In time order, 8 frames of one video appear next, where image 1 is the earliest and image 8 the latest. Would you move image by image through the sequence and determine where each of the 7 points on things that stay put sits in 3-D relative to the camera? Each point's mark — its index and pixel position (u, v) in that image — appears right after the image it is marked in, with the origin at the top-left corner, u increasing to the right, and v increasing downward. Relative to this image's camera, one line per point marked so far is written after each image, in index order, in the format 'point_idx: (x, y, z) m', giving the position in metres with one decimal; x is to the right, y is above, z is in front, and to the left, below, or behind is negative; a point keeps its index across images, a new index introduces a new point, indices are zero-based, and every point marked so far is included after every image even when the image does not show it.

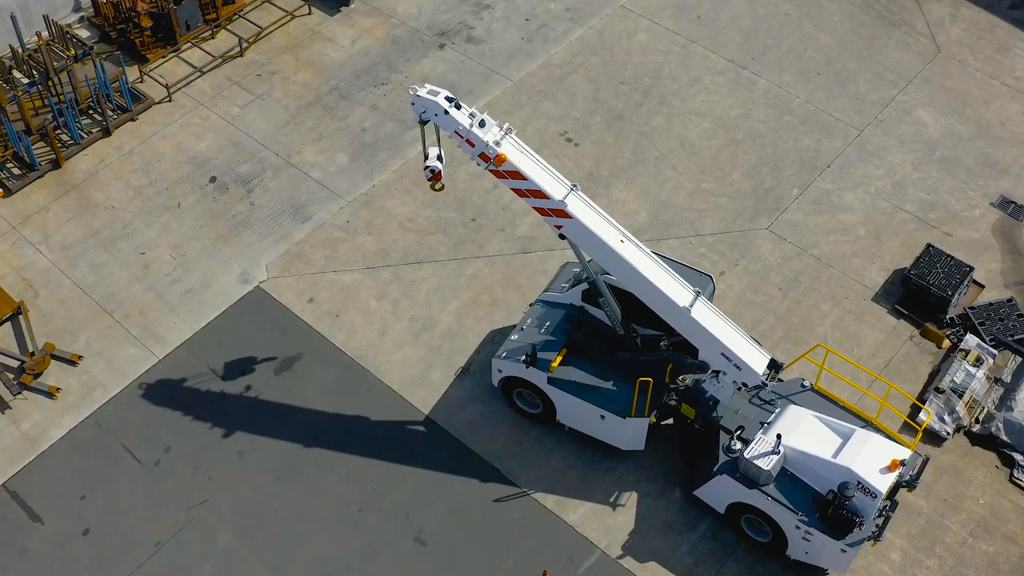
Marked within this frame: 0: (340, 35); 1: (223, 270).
0: (-2.8, +4.2, +14.7) m
1: (-4.0, +0.3, +12.3) m
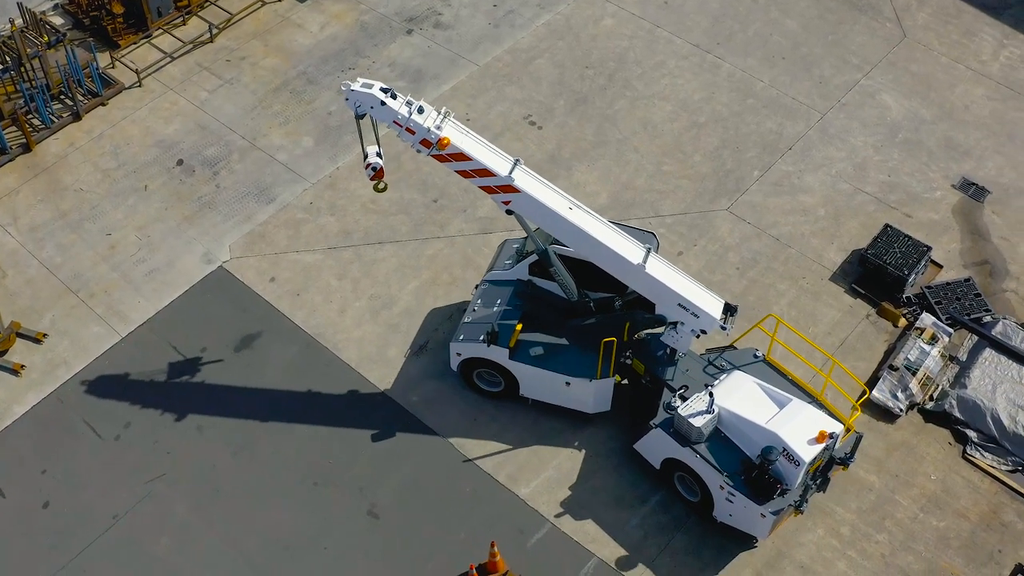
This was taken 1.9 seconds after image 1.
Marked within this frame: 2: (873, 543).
0: (-3.4, +4.5, +14.9) m
1: (-4.6, +0.5, +12.5) m
2: (+4.3, -3.0, +10.5) m
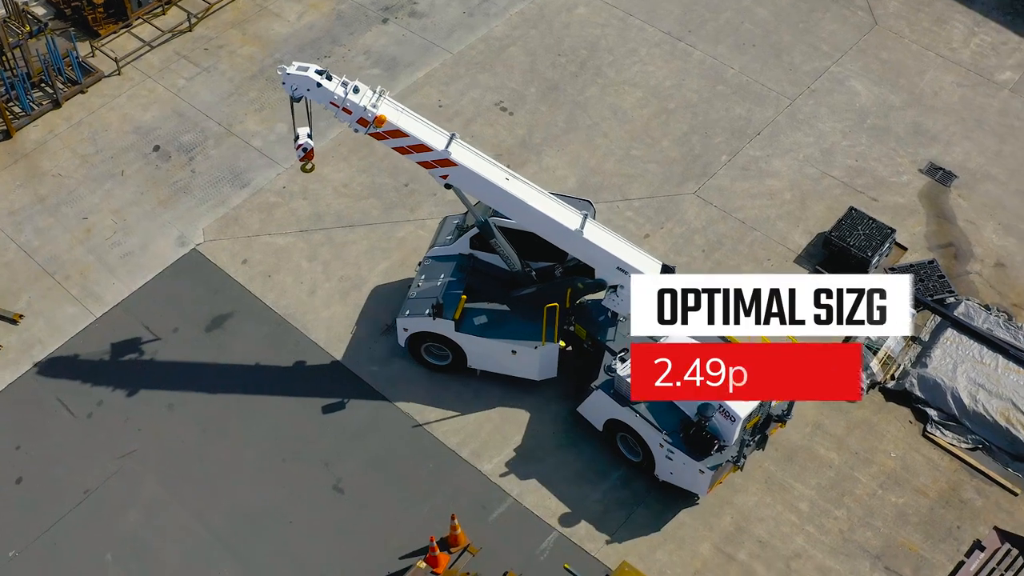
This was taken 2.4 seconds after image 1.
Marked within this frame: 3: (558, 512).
0: (-3.8, +4.7, +15.1) m
1: (-5.0, +0.8, +12.7) m
2: (+3.8, -2.8, +10.6) m
3: (+0.5, -2.6, +10.5) m
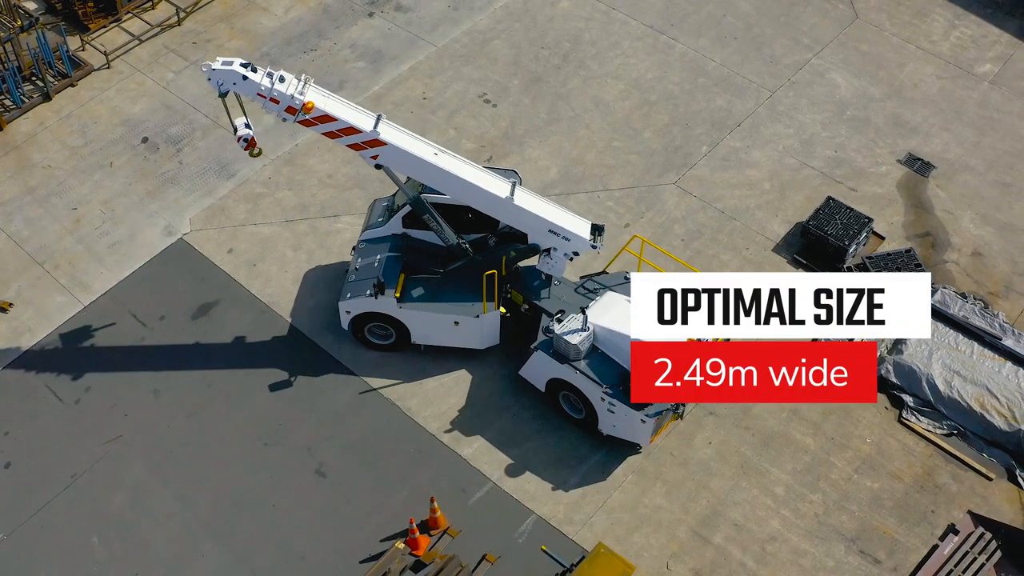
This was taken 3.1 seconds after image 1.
0: (-4.1, +4.9, +15.3) m
1: (-5.3, +0.9, +12.9) m
2: (+3.6, -2.6, +10.8) m
3: (+0.3, -2.5, +10.7) m
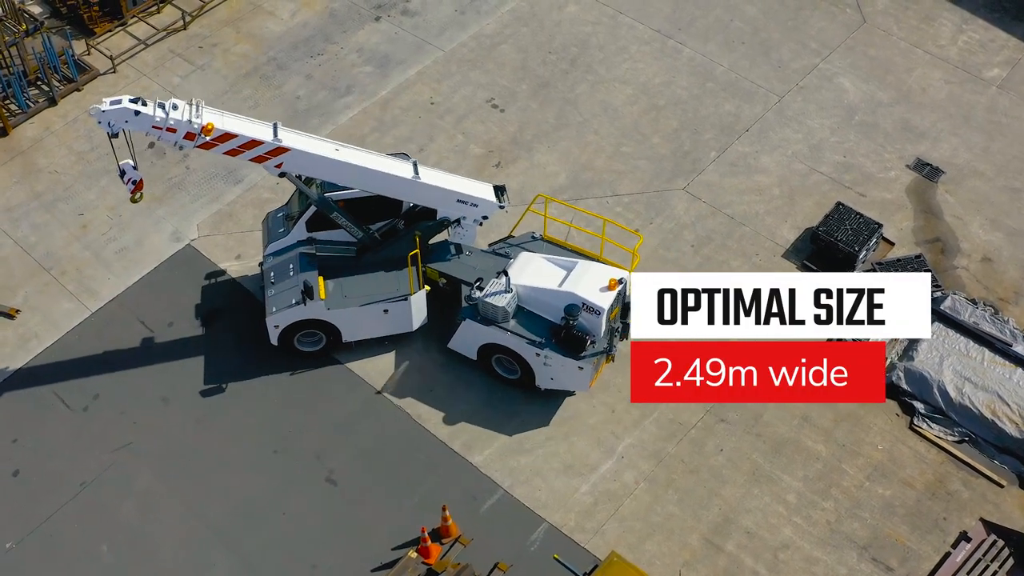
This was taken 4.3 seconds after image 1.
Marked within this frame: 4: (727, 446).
0: (-3.9, +4.8, +15.2) m
1: (-5.1, +0.8, +12.9) m
2: (+3.7, -2.7, +10.8) m
3: (+0.4, -2.6, +10.7) m
4: (+2.7, -2.0, +11.2) m
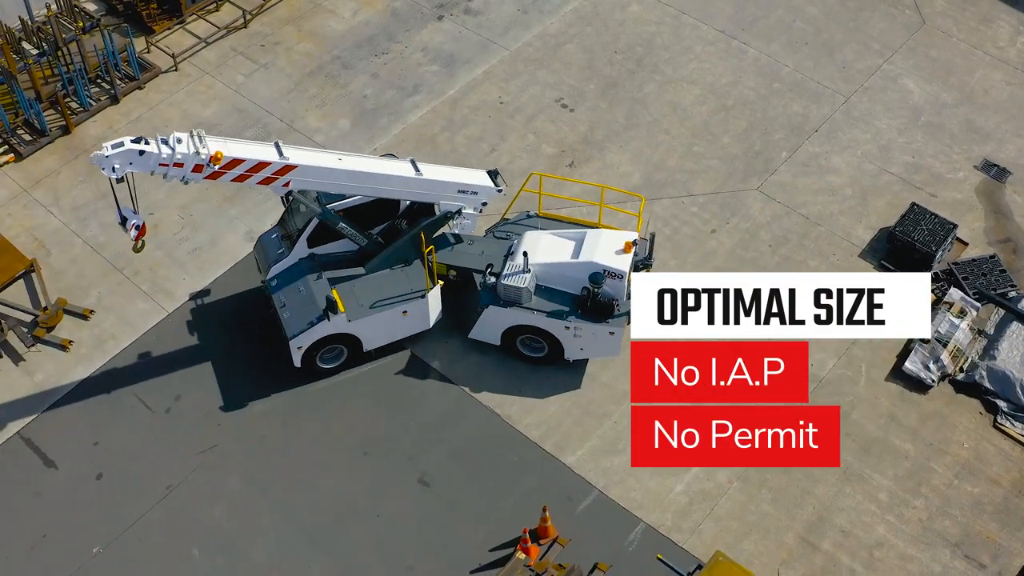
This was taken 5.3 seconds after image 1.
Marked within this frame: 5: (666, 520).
0: (-2.9, +4.8, +15.1) m
1: (-4.0, +0.8, +12.7) m
2: (+4.8, -2.7, +10.8) m
3: (+1.6, -2.6, +10.6) m
4: (+3.8, -2.0, +11.1) m
5: (+1.8, -2.7, +10.5) m
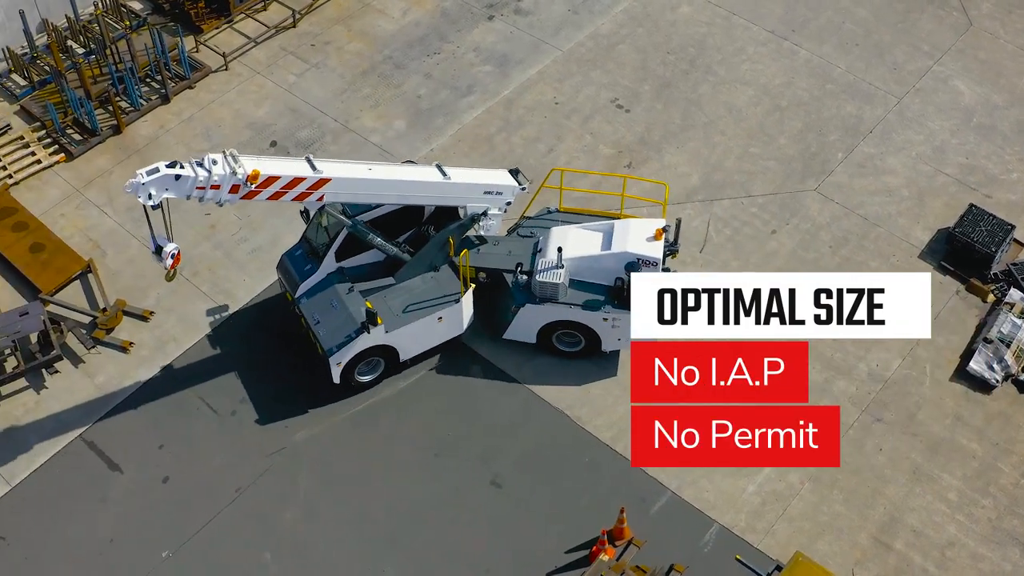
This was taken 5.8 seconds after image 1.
0: (-2.1, +4.7, +15.1) m
1: (-3.2, +0.8, +12.6) m
2: (+5.7, -2.7, +10.8) m
3: (+2.4, -2.6, +10.6) m
4: (+4.7, -2.0, +11.1) m
5: (+2.7, -2.7, +10.5) m
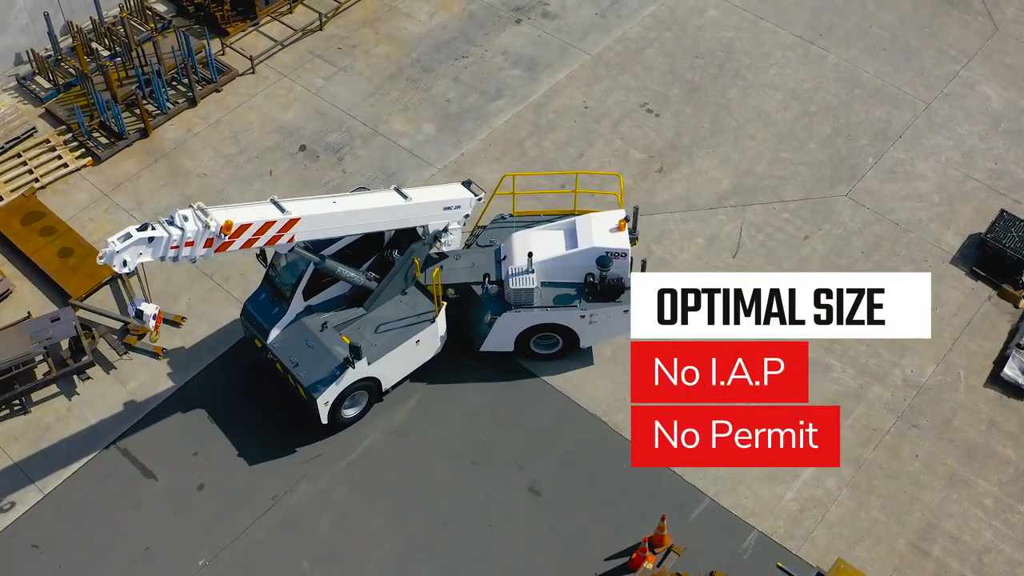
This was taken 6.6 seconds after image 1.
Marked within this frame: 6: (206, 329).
0: (-1.6, +4.7, +15.0) m
1: (-2.7, +0.7, +12.5) m
2: (+6.2, -2.8, +10.8) m
3: (+2.9, -2.7, +10.6) m
4: (+5.1, -2.1, +11.1) m
5: (+3.1, -2.8, +10.4) m
6: (-4.0, -0.5, +11.7) m
